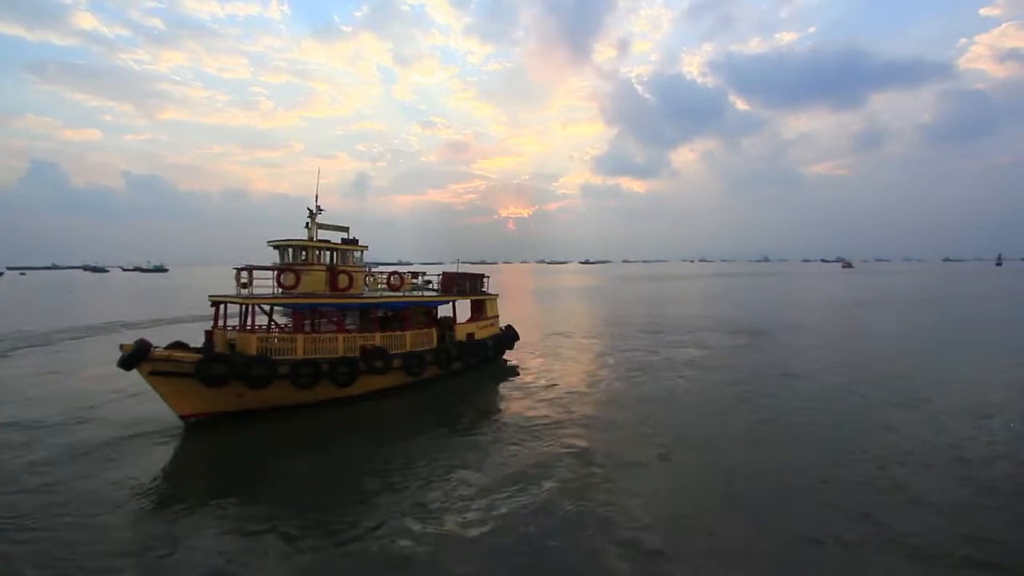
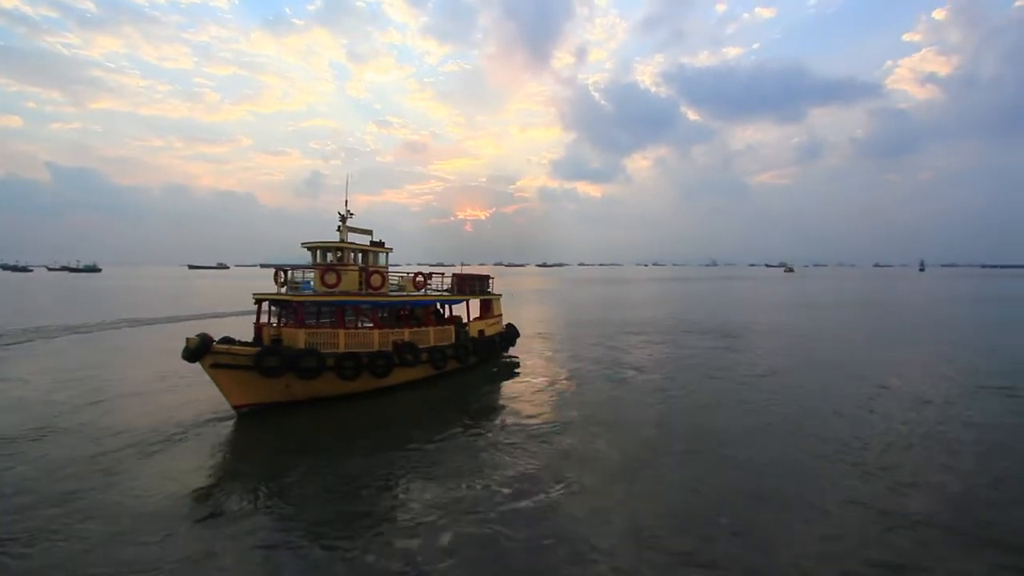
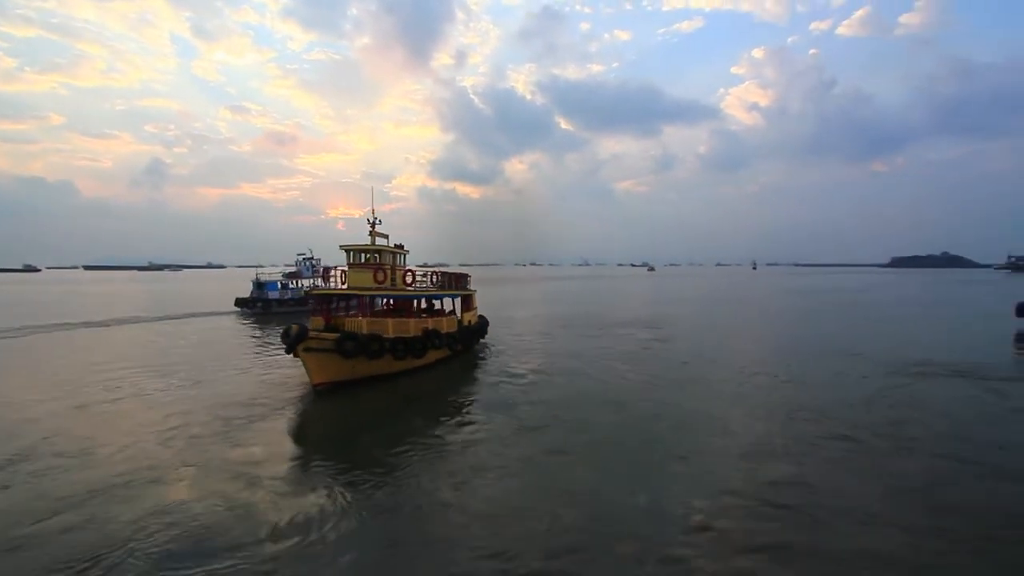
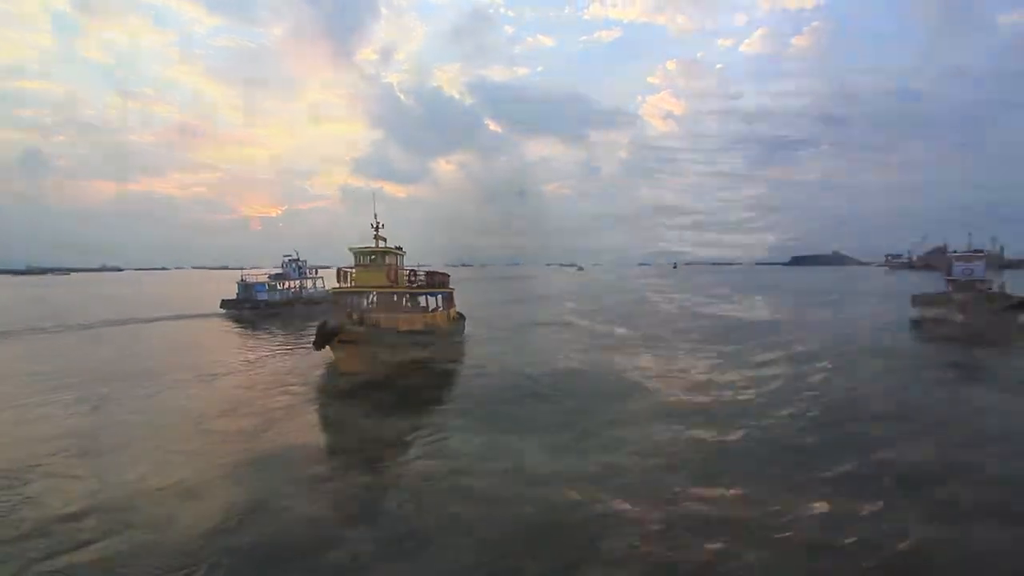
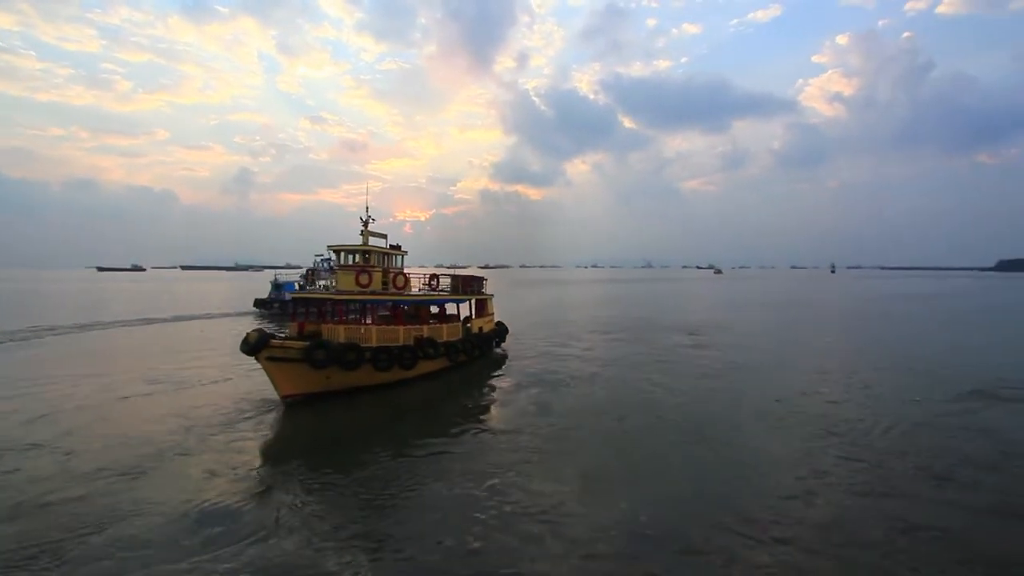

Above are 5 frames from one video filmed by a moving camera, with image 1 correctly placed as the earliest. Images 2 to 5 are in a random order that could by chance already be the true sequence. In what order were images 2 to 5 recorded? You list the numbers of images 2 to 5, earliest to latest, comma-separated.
2, 5, 3, 4
